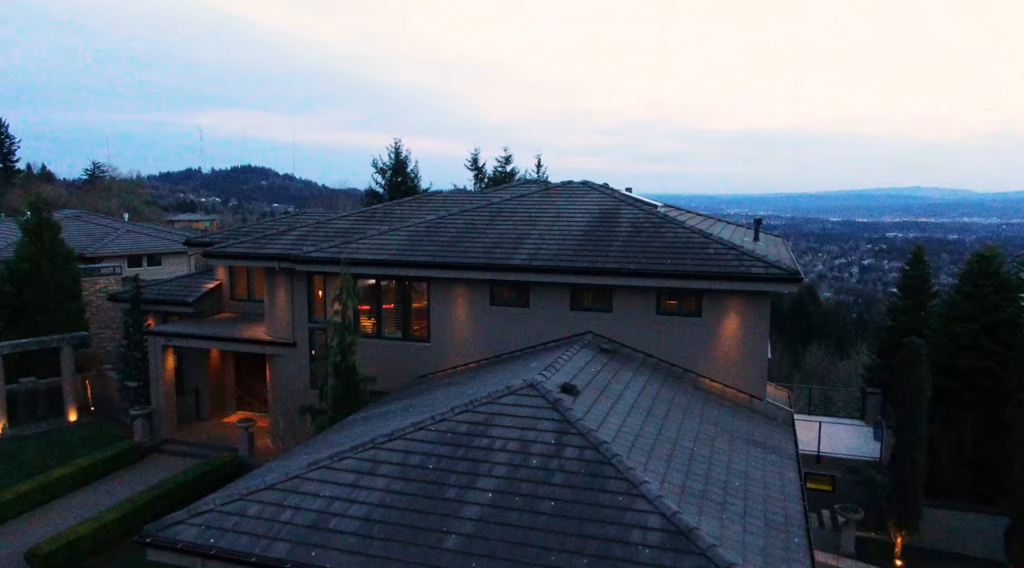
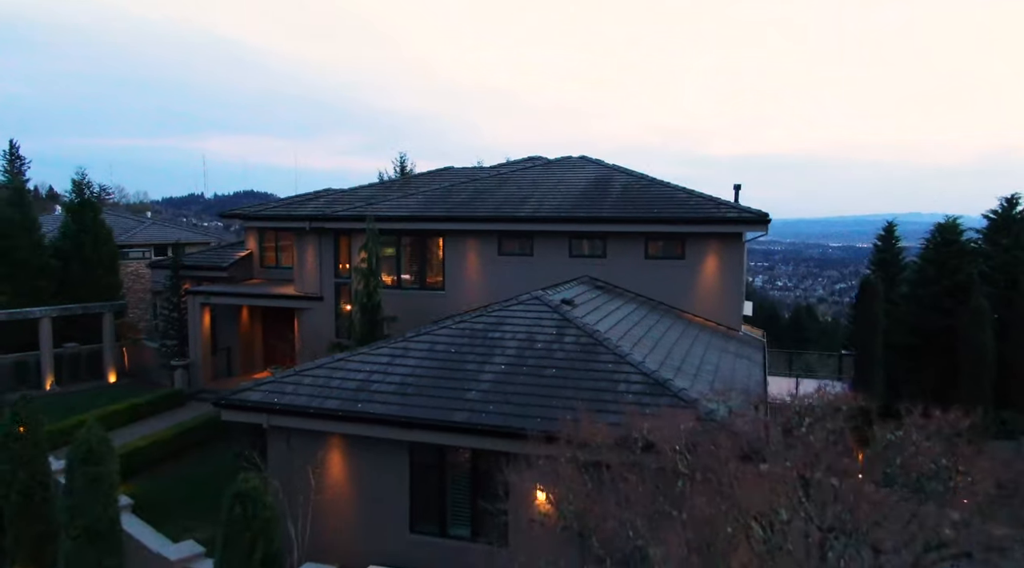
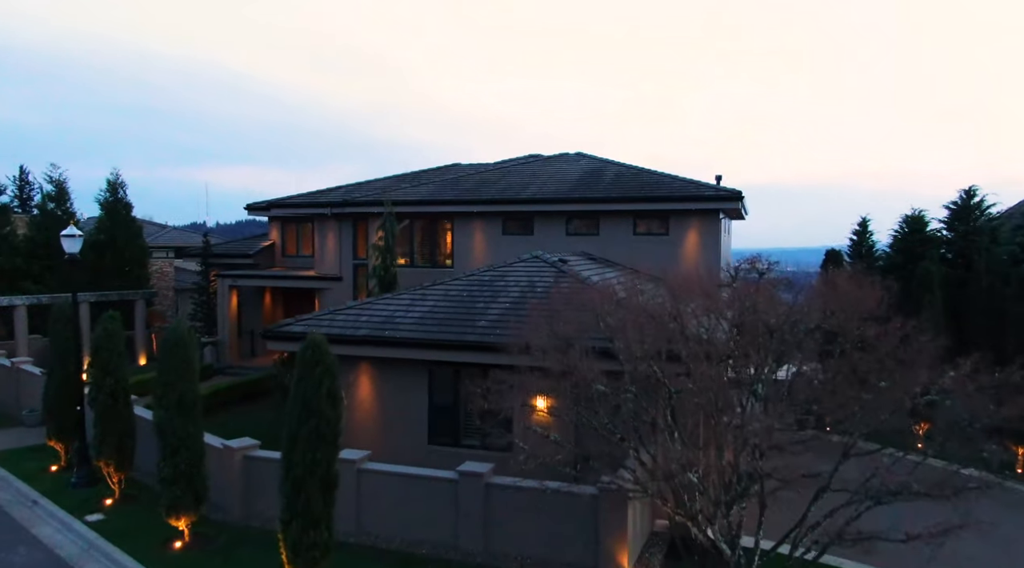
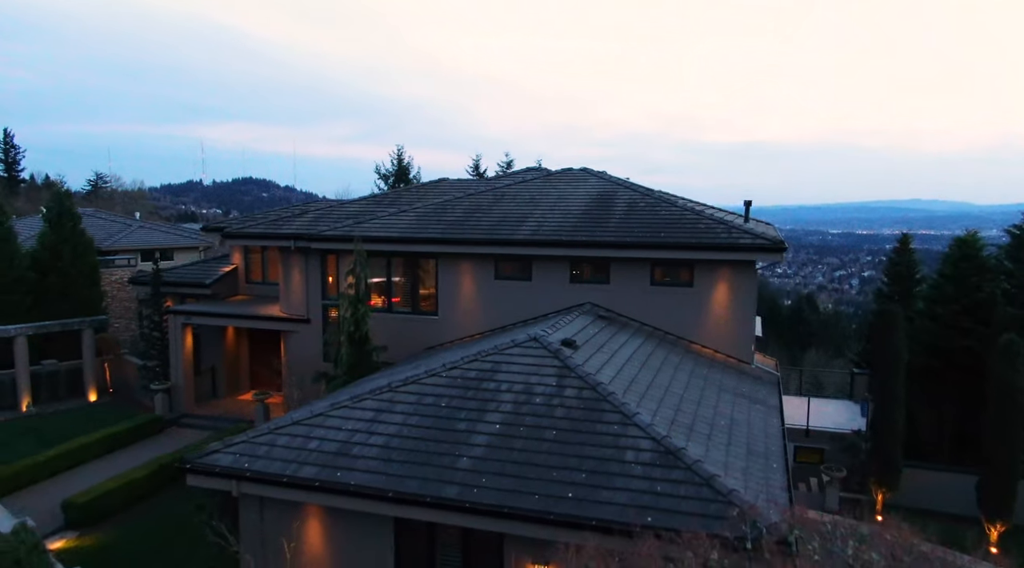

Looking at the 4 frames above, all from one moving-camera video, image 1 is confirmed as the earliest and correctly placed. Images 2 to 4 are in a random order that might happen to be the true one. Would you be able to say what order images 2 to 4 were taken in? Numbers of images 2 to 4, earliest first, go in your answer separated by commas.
4, 2, 3
